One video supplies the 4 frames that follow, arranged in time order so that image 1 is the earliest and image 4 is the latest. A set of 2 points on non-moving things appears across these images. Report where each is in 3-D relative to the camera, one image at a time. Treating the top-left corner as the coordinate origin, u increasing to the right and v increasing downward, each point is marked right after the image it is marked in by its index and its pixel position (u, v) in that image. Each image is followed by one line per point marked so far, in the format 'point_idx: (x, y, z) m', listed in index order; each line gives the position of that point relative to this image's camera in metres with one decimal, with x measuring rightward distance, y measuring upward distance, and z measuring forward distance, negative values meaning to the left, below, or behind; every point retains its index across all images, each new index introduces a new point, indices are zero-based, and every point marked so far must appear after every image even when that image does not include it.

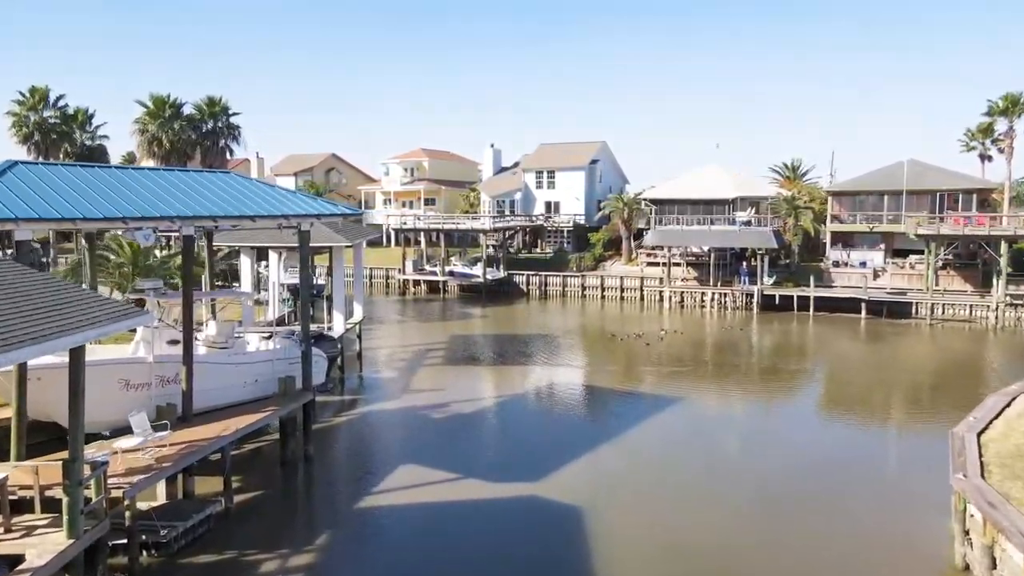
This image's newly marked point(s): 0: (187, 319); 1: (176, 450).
0: (-5.7, -0.6, +12.8) m
1: (-5.2, -2.5, +11.4) m
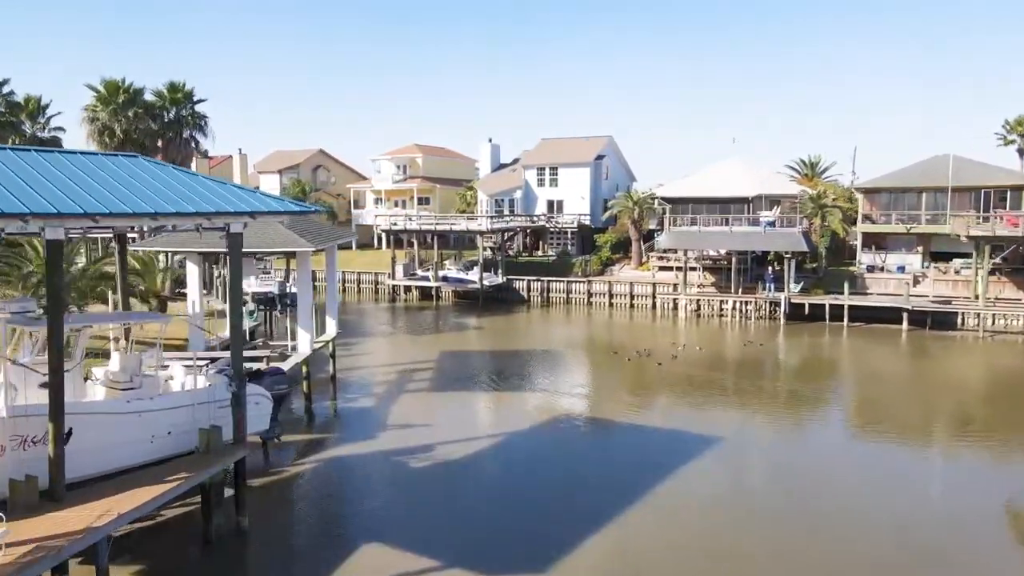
0: (-5.7, -0.9, +9.2) m
1: (-5.2, -2.8, +7.8) m
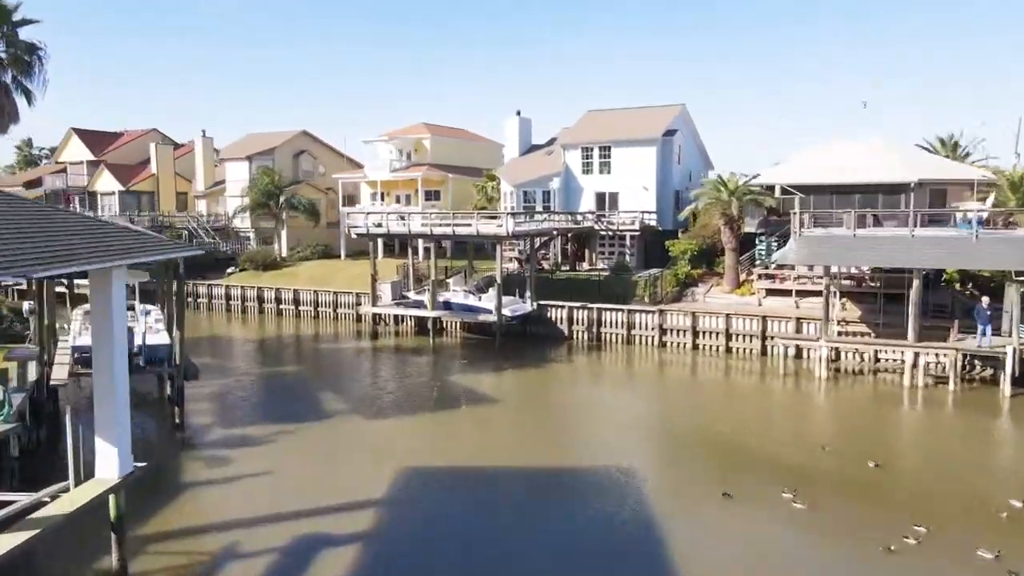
0: (-6.1, -1.9, -3.3) m
1: (-5.7, -3.9, -4.7) m
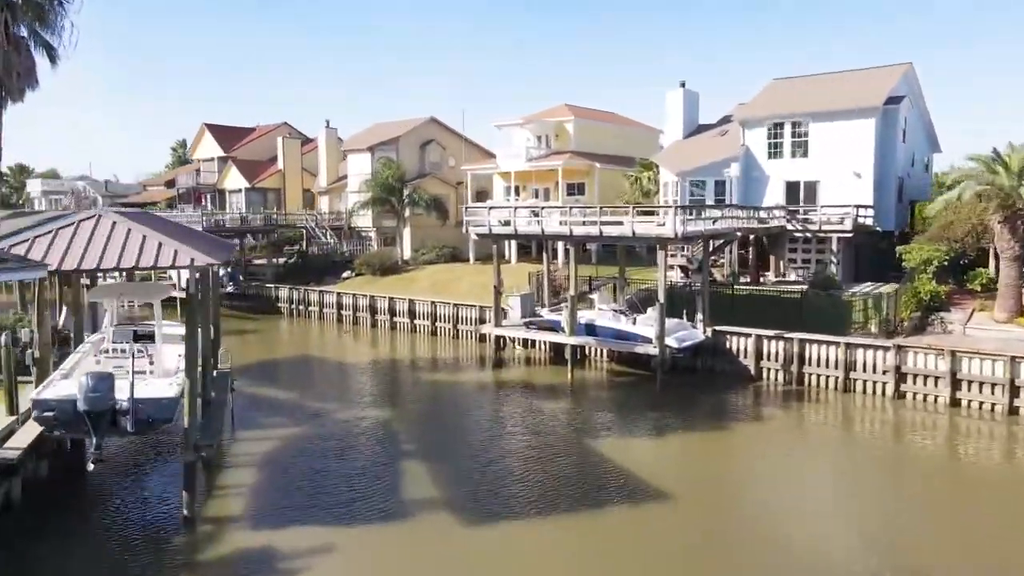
0: (-7.4, -2.3, -8.5) m
1: (-7.3, -4.3, -10.0) m
